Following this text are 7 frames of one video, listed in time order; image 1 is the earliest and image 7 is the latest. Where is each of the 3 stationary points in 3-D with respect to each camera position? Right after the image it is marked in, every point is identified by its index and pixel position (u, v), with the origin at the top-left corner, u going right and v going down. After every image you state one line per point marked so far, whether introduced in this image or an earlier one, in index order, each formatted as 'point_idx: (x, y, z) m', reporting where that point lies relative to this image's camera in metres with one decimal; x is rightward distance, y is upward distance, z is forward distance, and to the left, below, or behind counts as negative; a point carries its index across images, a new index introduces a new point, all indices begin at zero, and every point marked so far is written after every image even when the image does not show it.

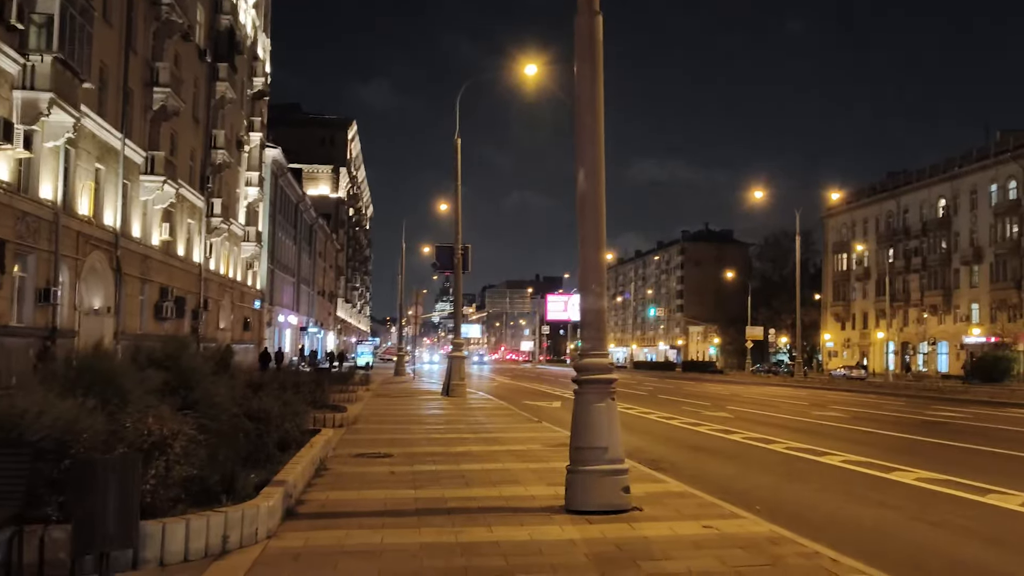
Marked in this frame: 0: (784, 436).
0: (+5.4, -3.0, +18.5) m
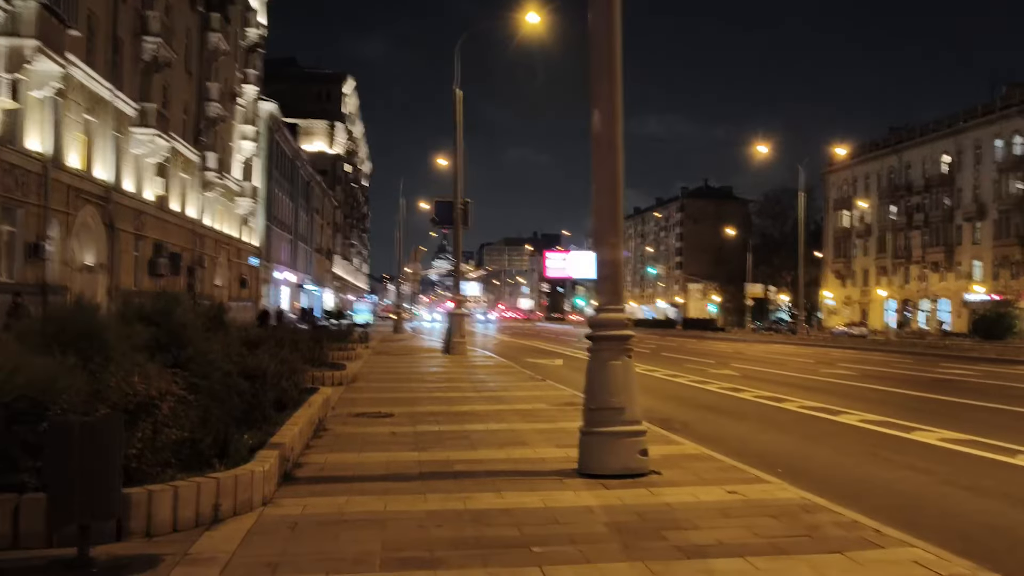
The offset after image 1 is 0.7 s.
0: (+5.5, -2.1, +18.1) m
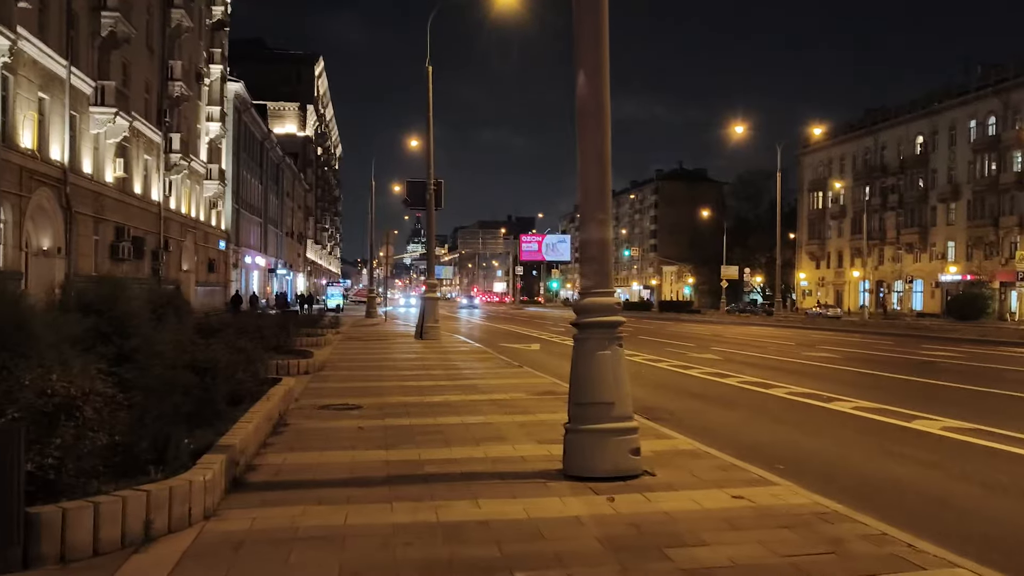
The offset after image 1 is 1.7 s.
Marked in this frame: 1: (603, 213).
0: (+5.0, -1.7, +17.4) m
1: (+0.7, +0.6, +7.4) m
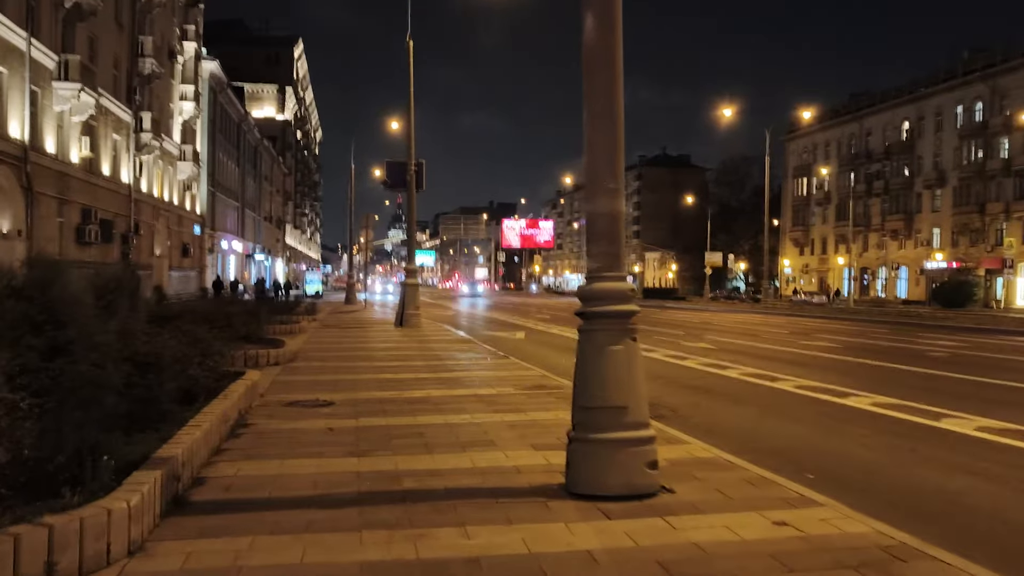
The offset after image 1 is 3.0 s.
0: (+4.8, -1.5, +16.3) m
1: (+0.7, +0.7, +6.3) m
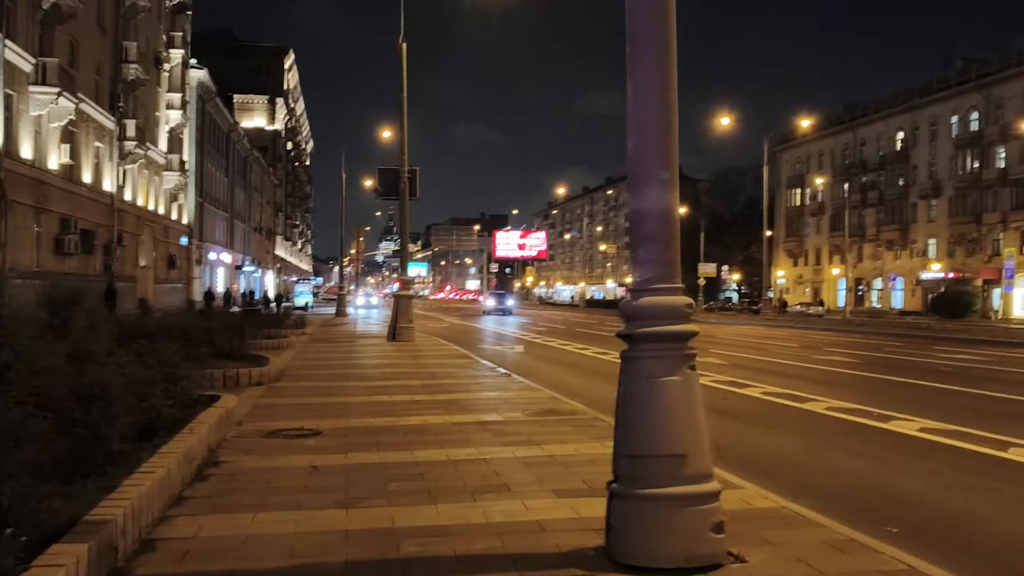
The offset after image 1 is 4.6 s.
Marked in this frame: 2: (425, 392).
0: (+4.8, -1.7, +15.1) m
1: (+0.8, +0.6, +5.0) m
2: (-1.2, -1.5, +13.5) m
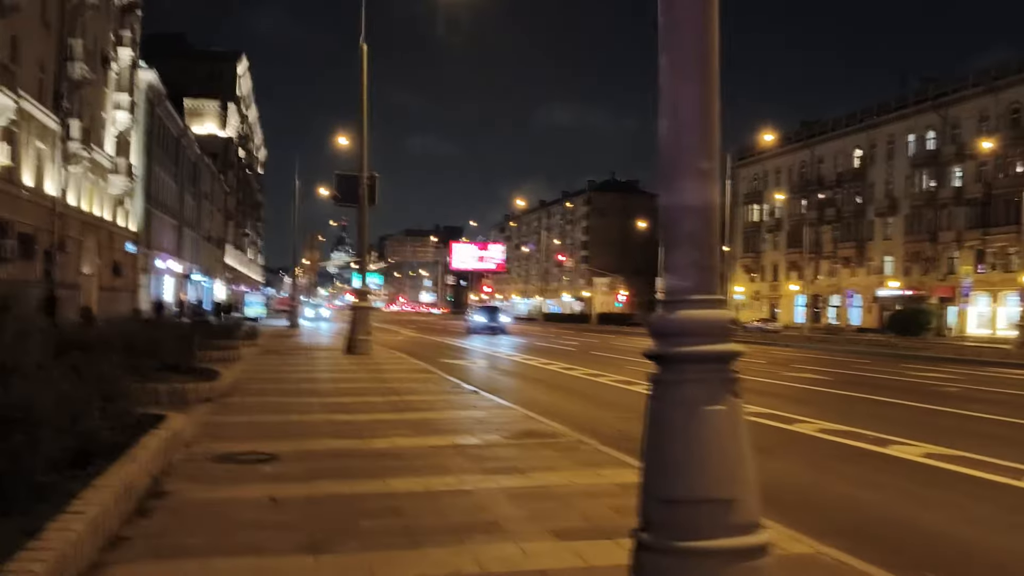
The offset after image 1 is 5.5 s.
0: (+4.4, -1.9, +14.5) m
1: (+0.9, +0.6, +4.3) m
2: (-1.6, -1.7, +12.5) m
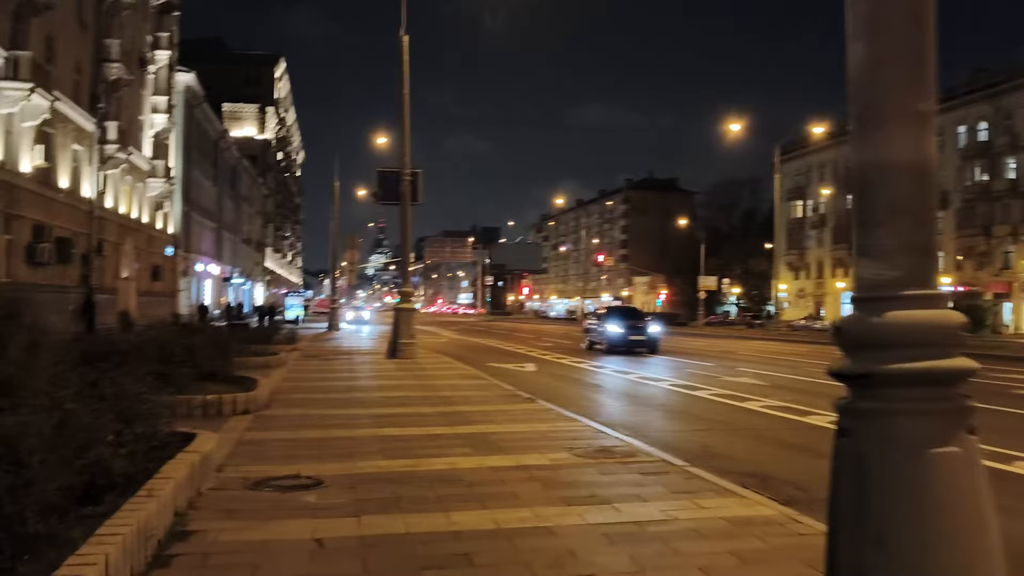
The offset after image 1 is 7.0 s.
0: (+5.2, -1.8, +13.1) m
1: (+1.3, +0.6, +3.0) m
2: (-0.8, -1.7, +11.4) m
